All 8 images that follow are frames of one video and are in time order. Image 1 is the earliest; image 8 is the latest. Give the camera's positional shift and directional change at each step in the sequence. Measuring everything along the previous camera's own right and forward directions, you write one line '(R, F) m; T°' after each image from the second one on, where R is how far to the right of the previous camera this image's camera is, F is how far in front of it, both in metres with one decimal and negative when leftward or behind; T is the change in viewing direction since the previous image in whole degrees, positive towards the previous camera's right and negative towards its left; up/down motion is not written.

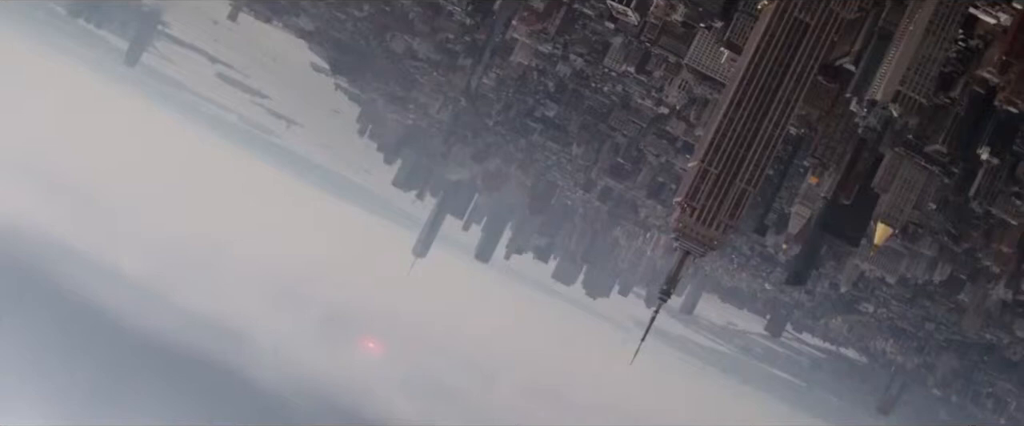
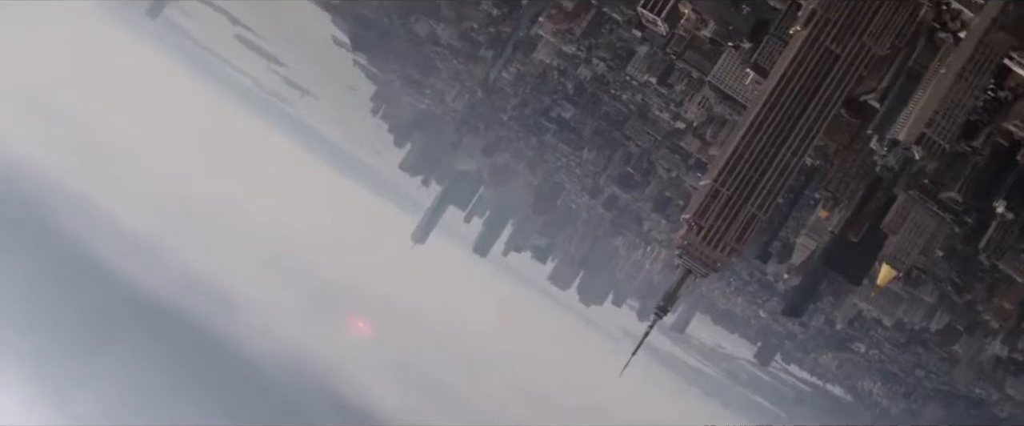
(0.0, +0.2) m; 0°
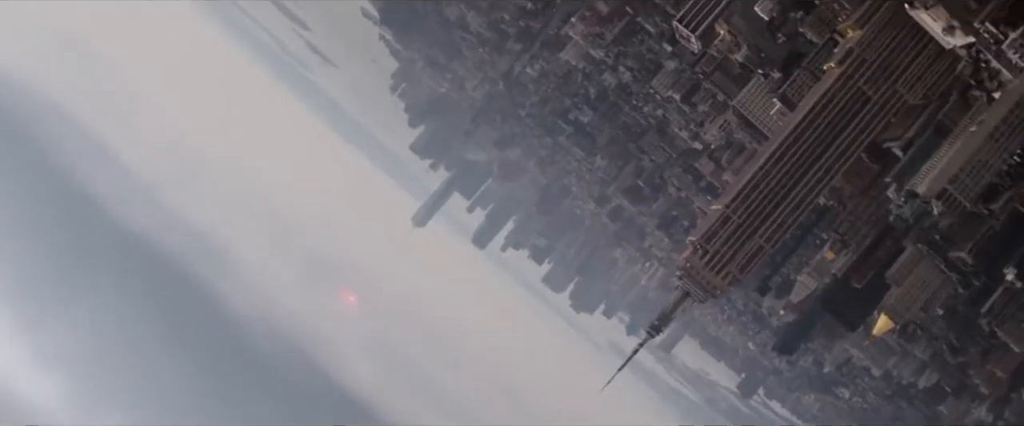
(0.0, +0.2) m; 0°
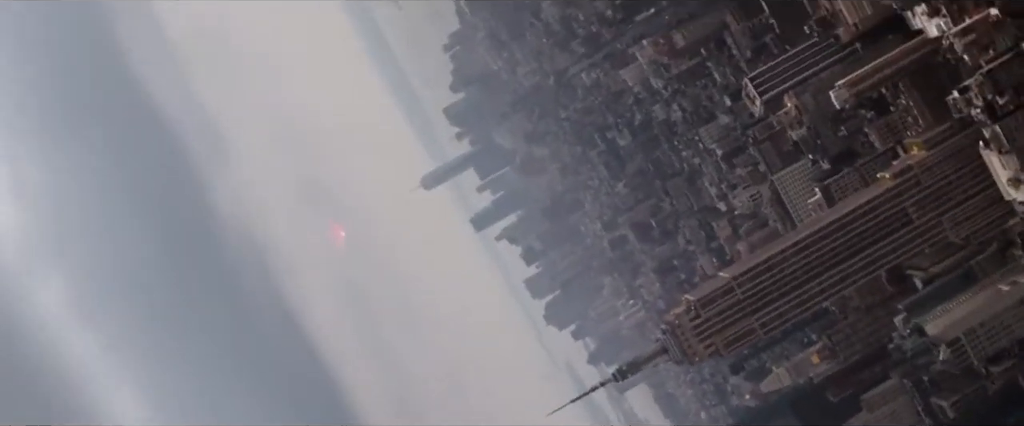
(0.0, +0.5) m; 0°
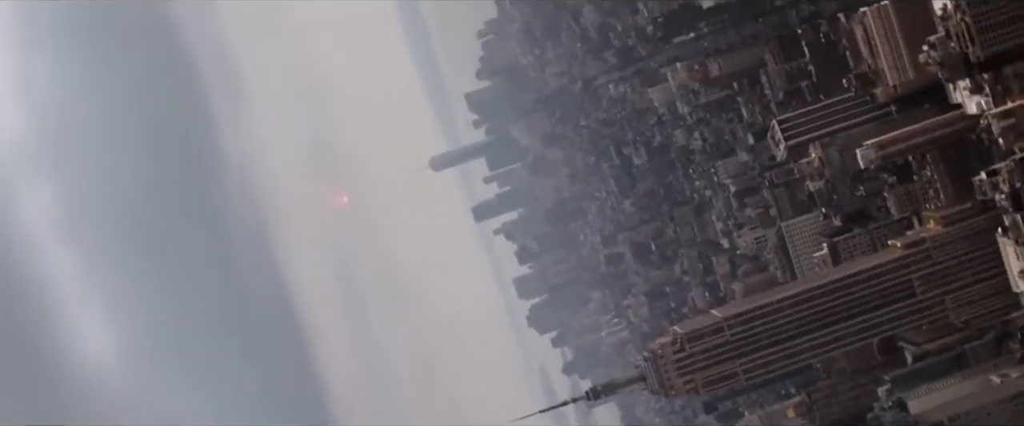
(0.0, +0.2) m; 0°
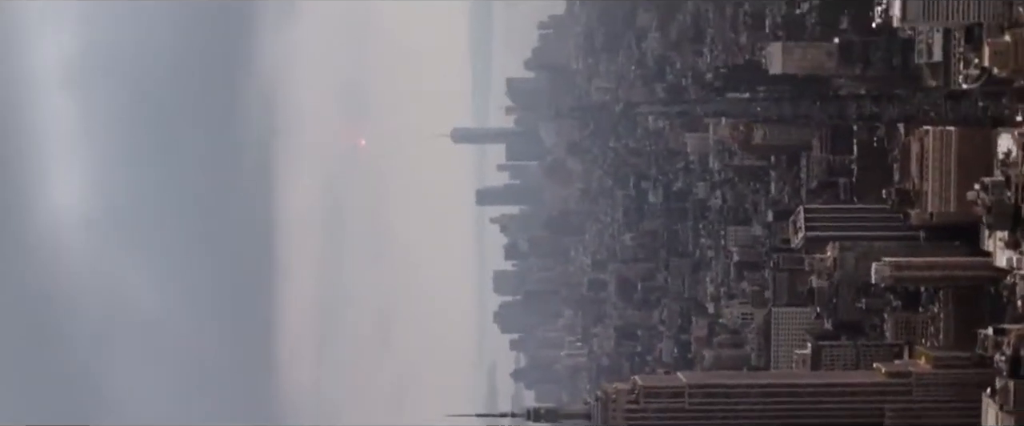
(0.0, +0.4) m; 0°
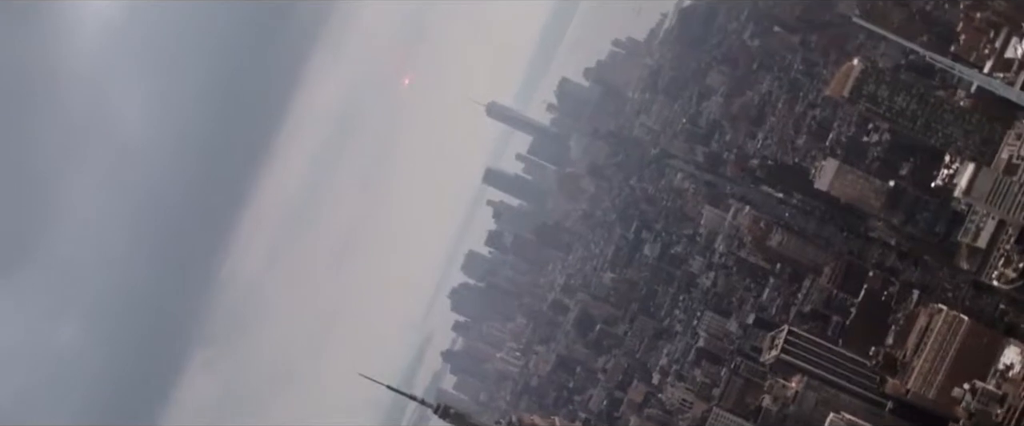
(0.0, +0.5) m; 0°
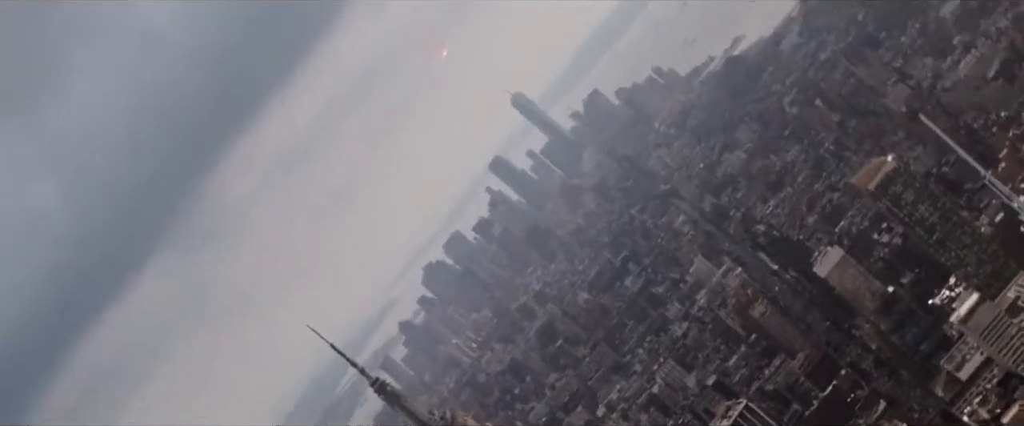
(0.0, +0.4) m; 0°
